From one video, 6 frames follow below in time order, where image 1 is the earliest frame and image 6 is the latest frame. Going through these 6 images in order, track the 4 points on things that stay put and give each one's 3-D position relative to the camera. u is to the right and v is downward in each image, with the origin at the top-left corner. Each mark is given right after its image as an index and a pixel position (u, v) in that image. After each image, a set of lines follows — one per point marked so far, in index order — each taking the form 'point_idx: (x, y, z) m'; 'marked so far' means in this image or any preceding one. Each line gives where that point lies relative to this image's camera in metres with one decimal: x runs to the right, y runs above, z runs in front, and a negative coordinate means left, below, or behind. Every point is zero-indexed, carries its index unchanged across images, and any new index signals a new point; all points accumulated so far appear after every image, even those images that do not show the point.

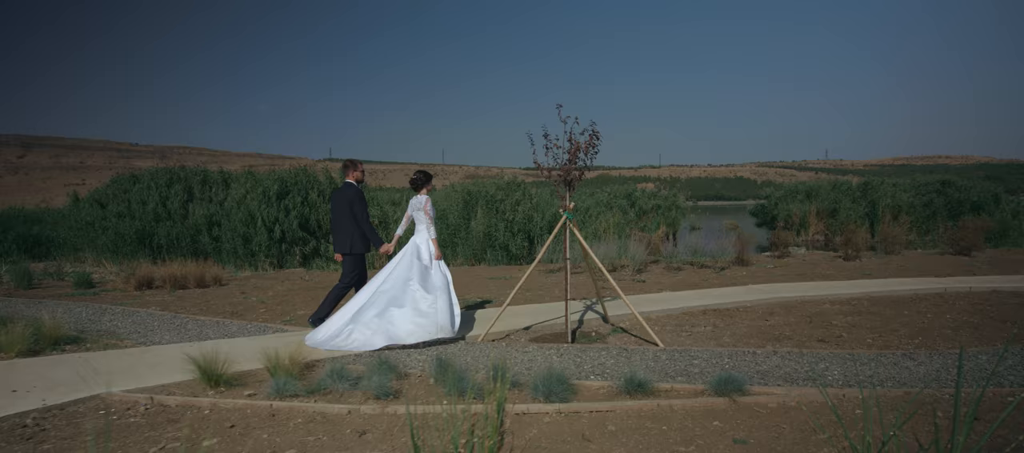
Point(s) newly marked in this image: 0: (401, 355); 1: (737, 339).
0: (-1.2, -1.3, +6.6) m
1: (+2.5, -1.2, +7.0) m
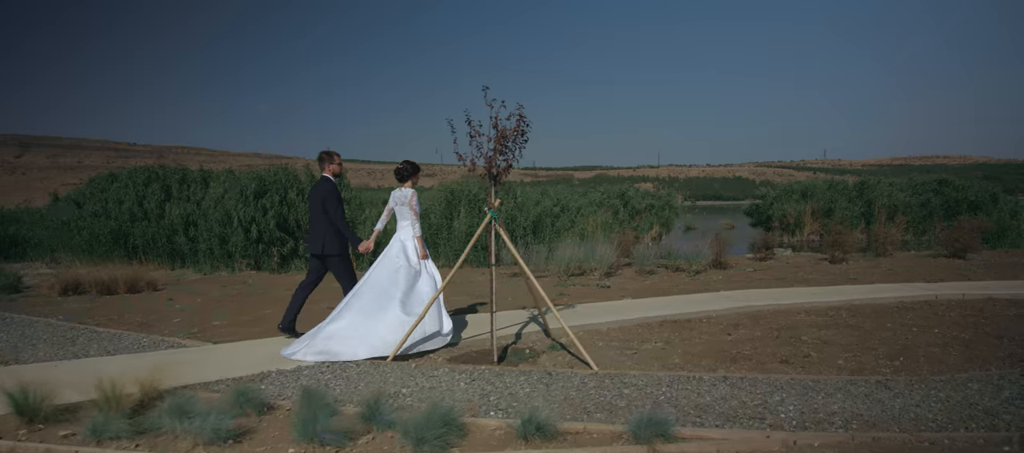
0: (-2.0, -1.3, +5.5) m
1: (+1.6, -1.2, +5.9) m
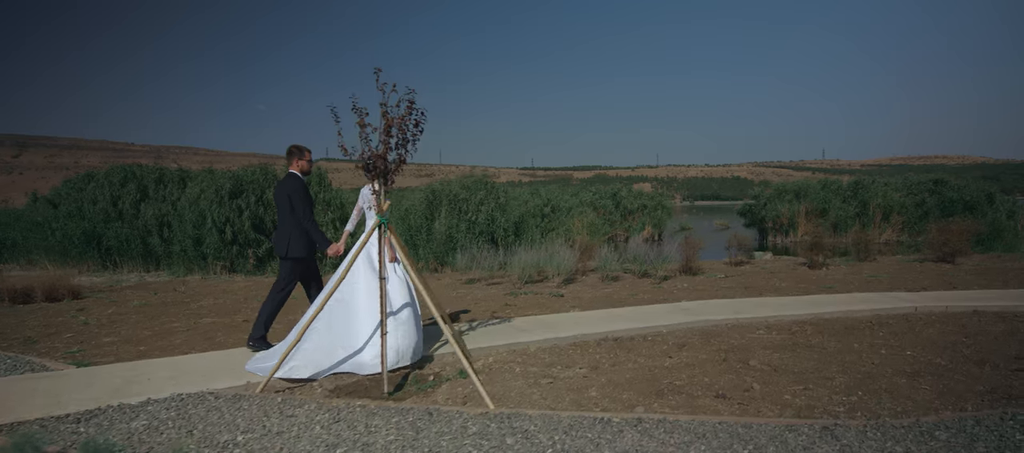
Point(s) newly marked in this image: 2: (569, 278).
0: (-2.9, -1.4, +4.6) m
1: (+0.7, -1.3, +5.0) m
2: (+1.1, -1.0, +12.2) m
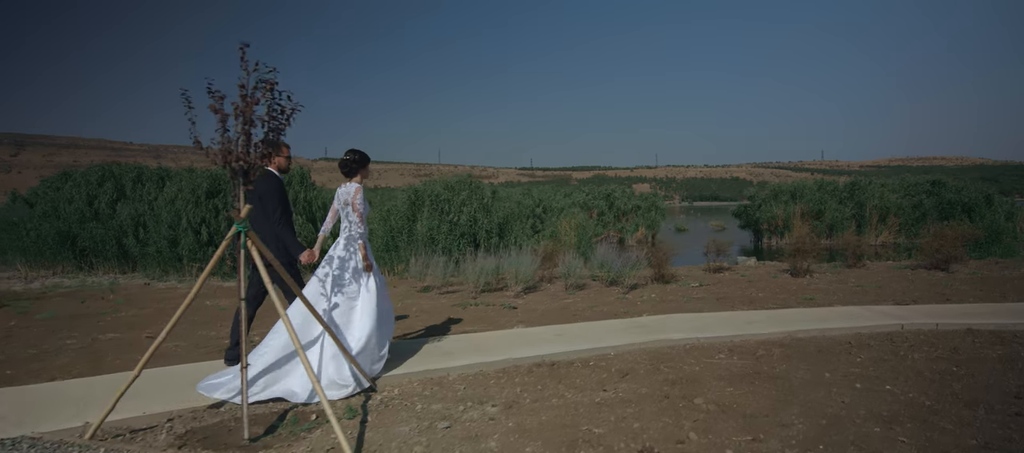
0: (-3.6, -1.5, +3.6) m
1: (0.0, -1.4, +4.0) m
2: (+0.3, -1.1, +11.3) m
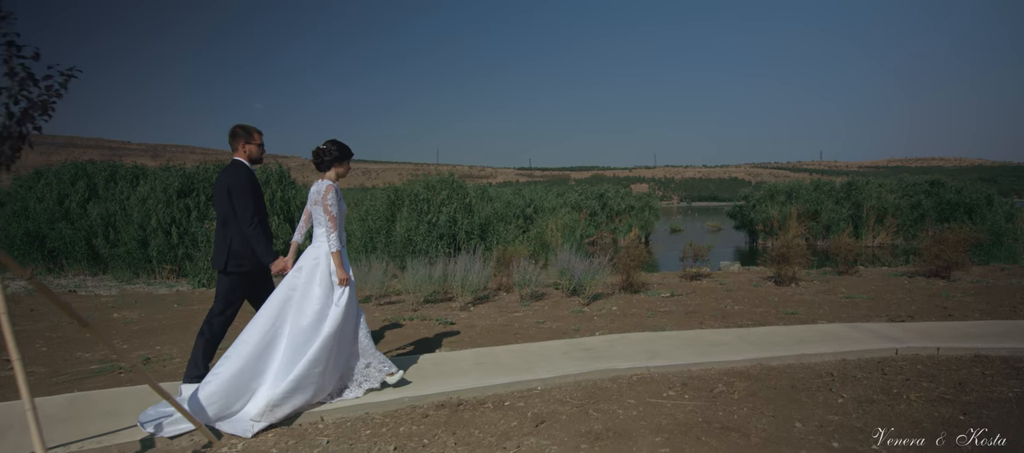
0: (-4.4, -1.5, +2.4) m
1: (-0.8, -1.4, +2.8) m
2: (-0.5, -1.1, +10.1) m
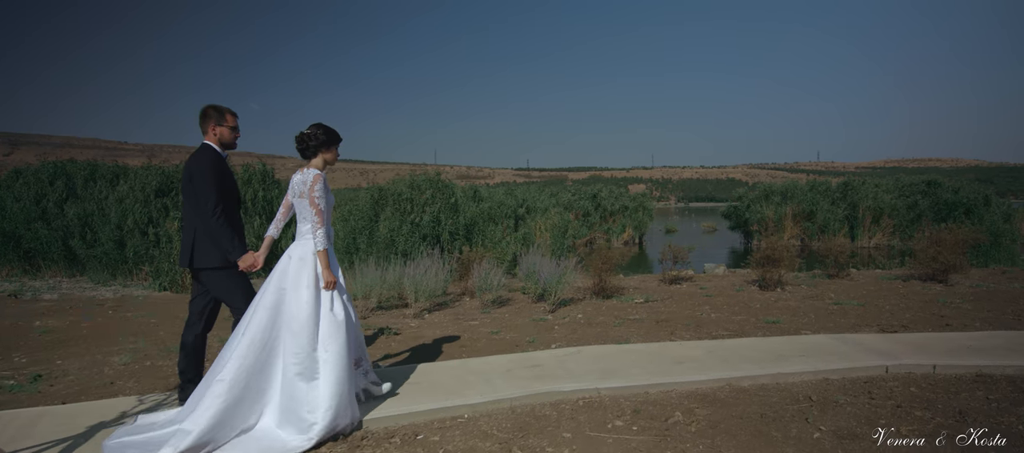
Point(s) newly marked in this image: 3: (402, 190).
0: (-5.0, -1.5, +1.6) m
1: (-1.3, -1.4, +2.0) m
2: (-1.0, -1.1, +9.3) m
3: (-3.9, +1.3, +20.5) m
